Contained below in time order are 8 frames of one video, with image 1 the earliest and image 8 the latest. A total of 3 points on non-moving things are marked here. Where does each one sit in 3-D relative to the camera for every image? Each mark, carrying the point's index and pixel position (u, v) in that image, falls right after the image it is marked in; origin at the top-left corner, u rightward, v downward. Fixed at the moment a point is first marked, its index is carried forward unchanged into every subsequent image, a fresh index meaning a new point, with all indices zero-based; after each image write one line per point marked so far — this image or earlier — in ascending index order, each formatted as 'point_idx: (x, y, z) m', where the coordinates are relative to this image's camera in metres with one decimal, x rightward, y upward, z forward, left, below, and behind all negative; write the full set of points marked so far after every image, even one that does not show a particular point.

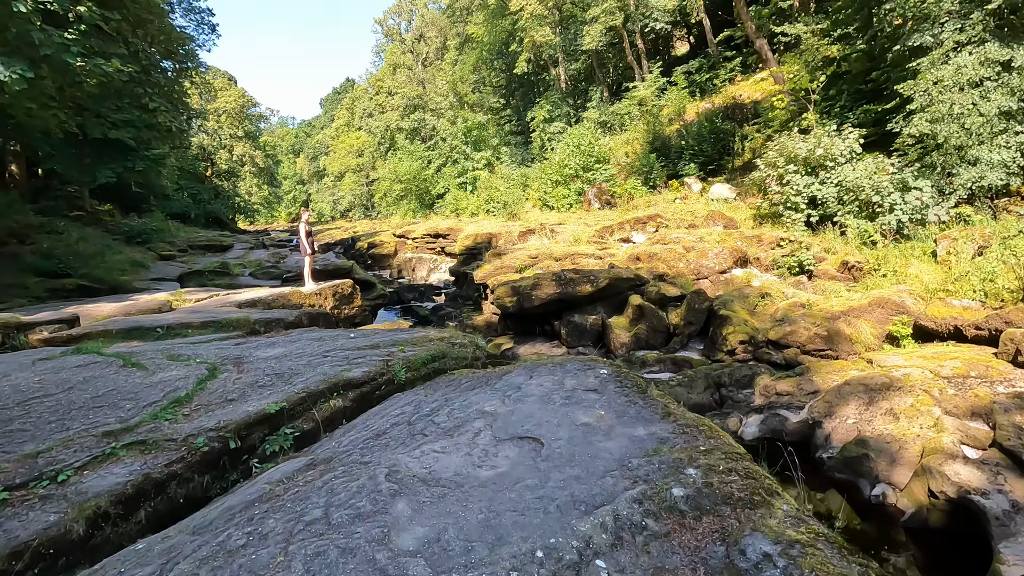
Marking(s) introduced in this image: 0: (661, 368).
0: (+2.1, -1.2, +7.7) m
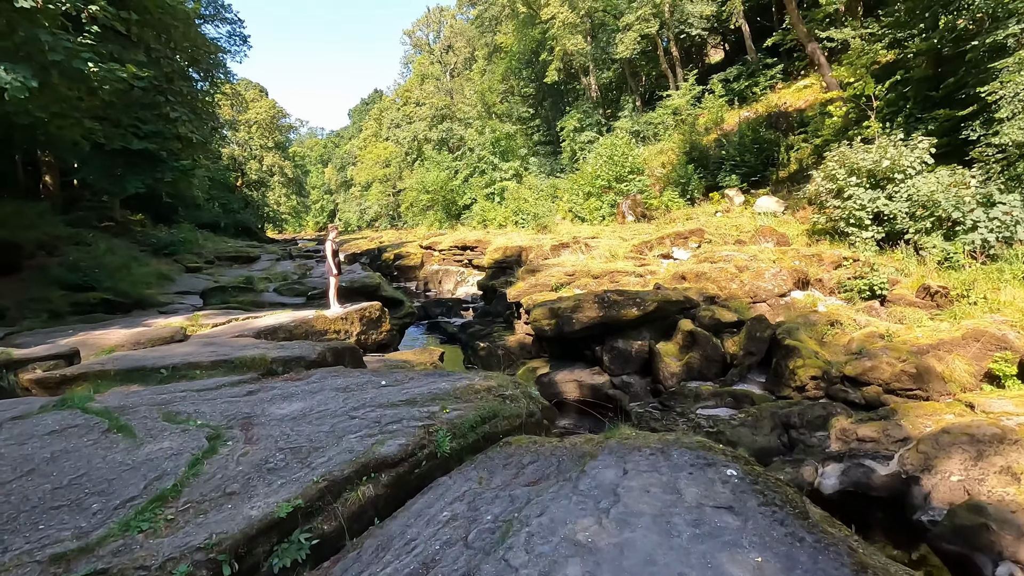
0: (+2.7, -1.5, +6.9) m
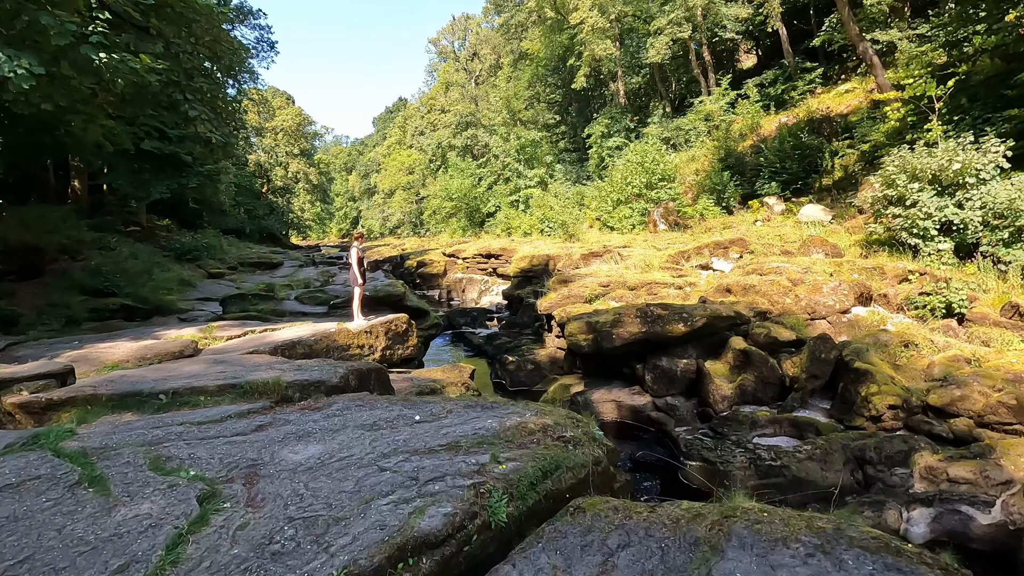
0: (+3.1, -1.7, +6.2) m
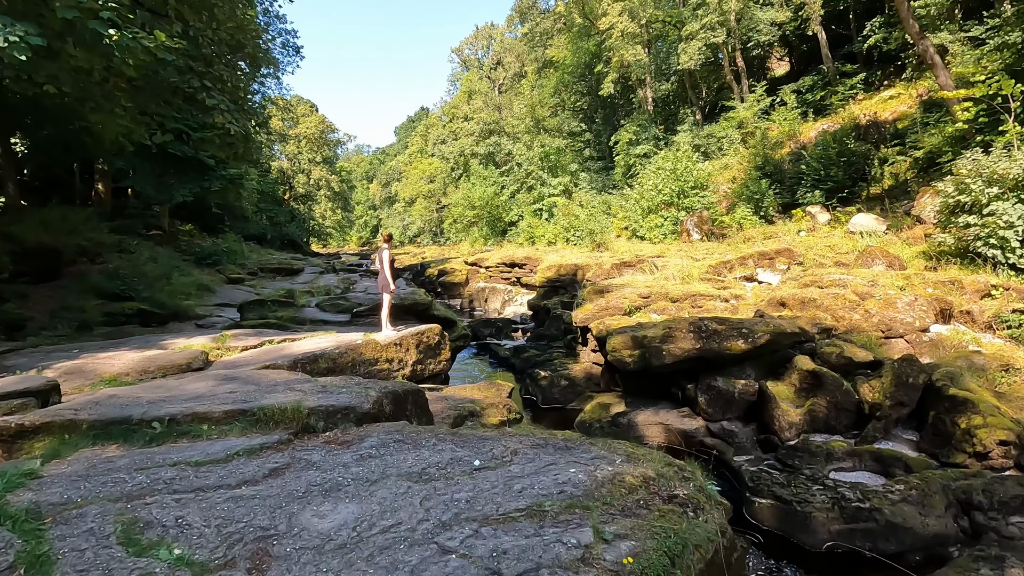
0: (+3.5, -1.8, +5.4) m
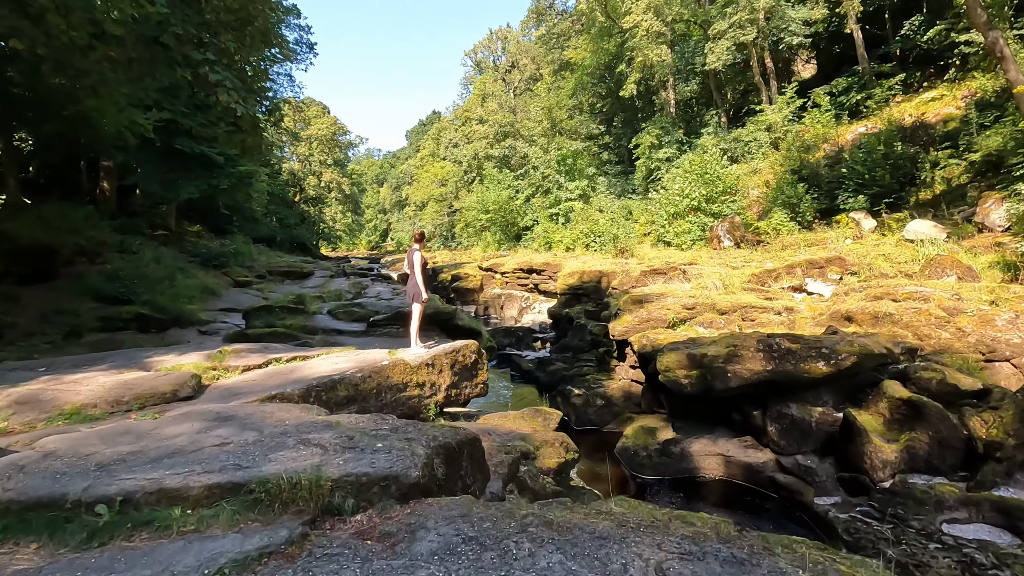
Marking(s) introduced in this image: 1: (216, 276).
0: (+3.9, -2.0, +4.5) m
1: (-8.0, +0.3, +14.4) m
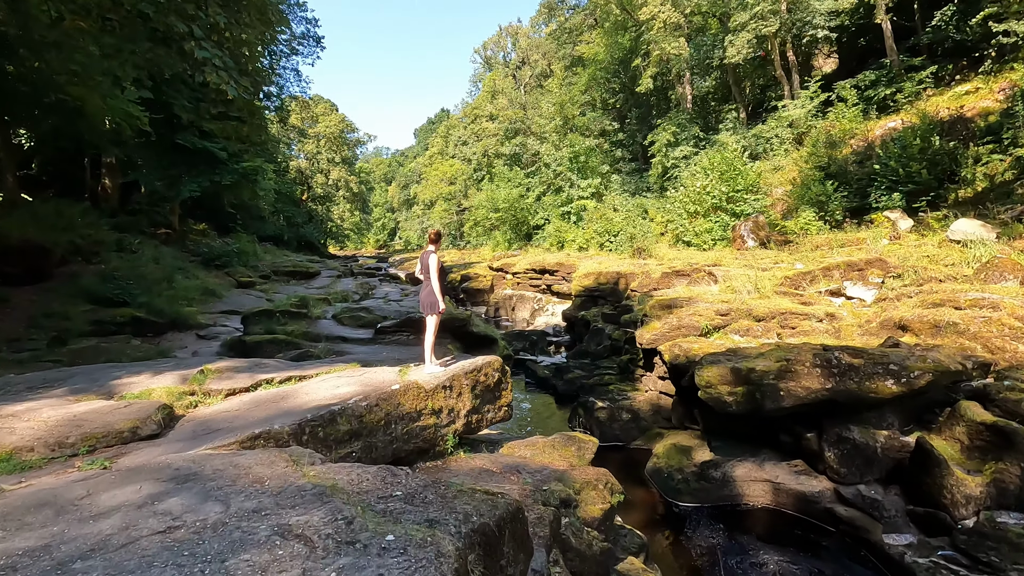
0: (+4.2, -2.0, +3.8) m
1: (-7.6, +0.3, +13.9) m
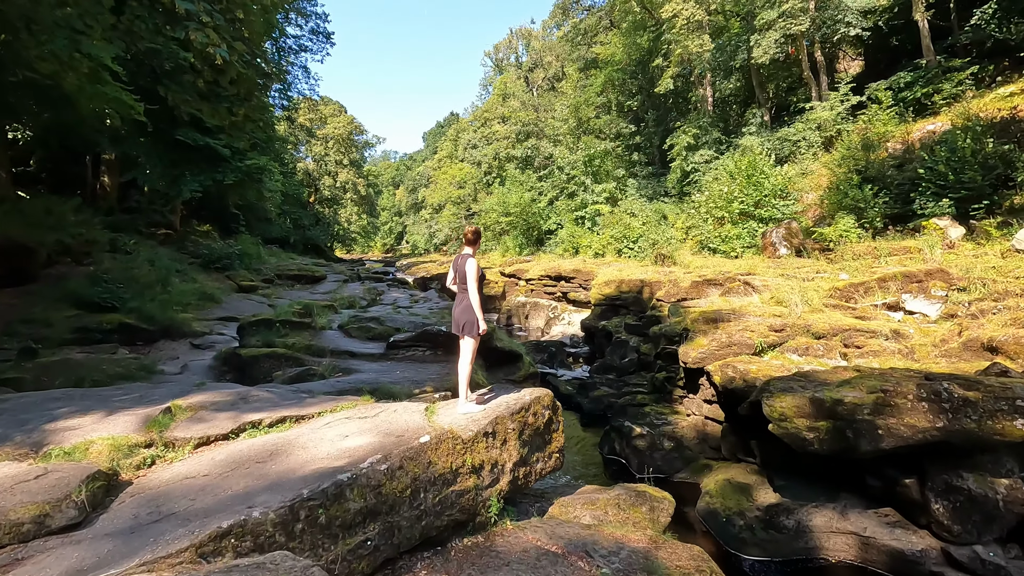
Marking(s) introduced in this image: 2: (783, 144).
0: (+4.5, -2.2, +2.9) m
1: (-7.2, +0.2, +13.1) m
2: (+10.1, +5.4, +19.9) m
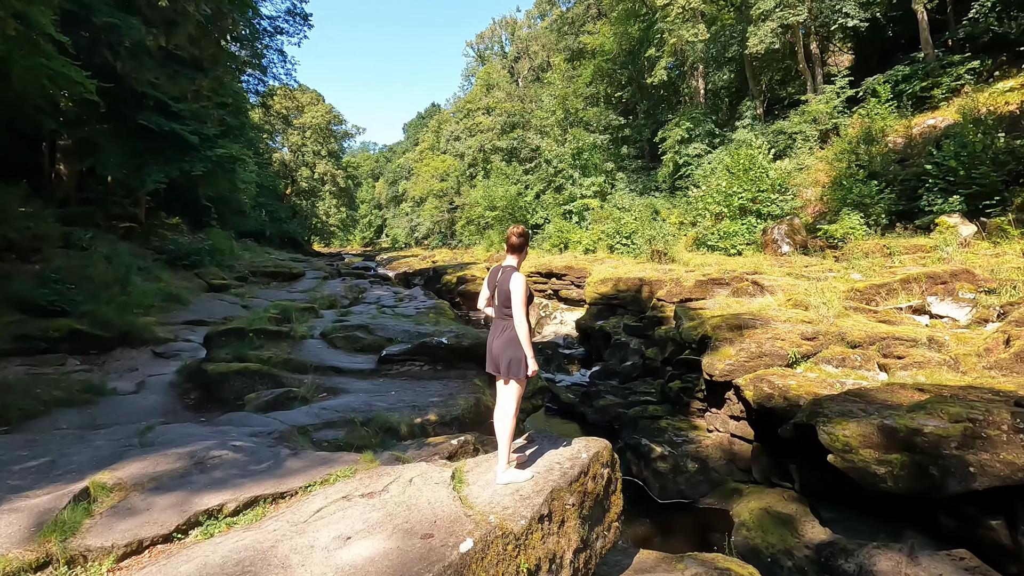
0: (+4.7, -2.3, +2.3) m
1: (-7.3, +0.3, +12.1) m
2: (+9.7, +5.5, +19.4) m
